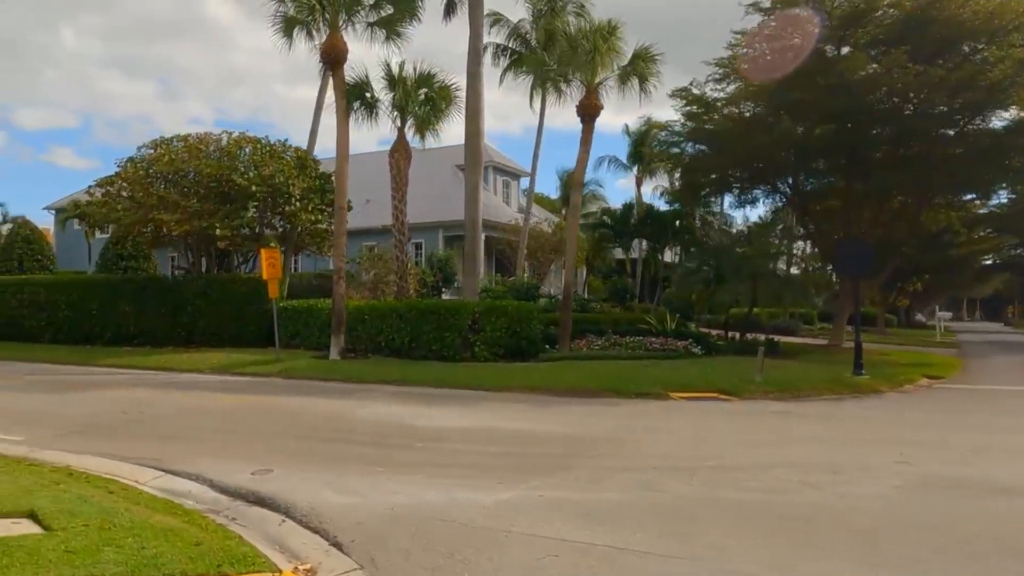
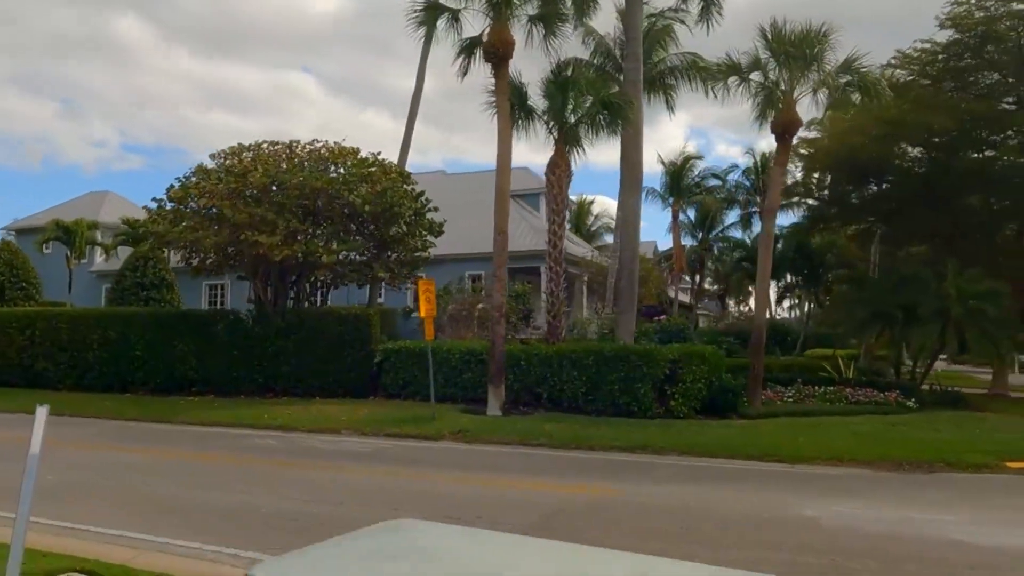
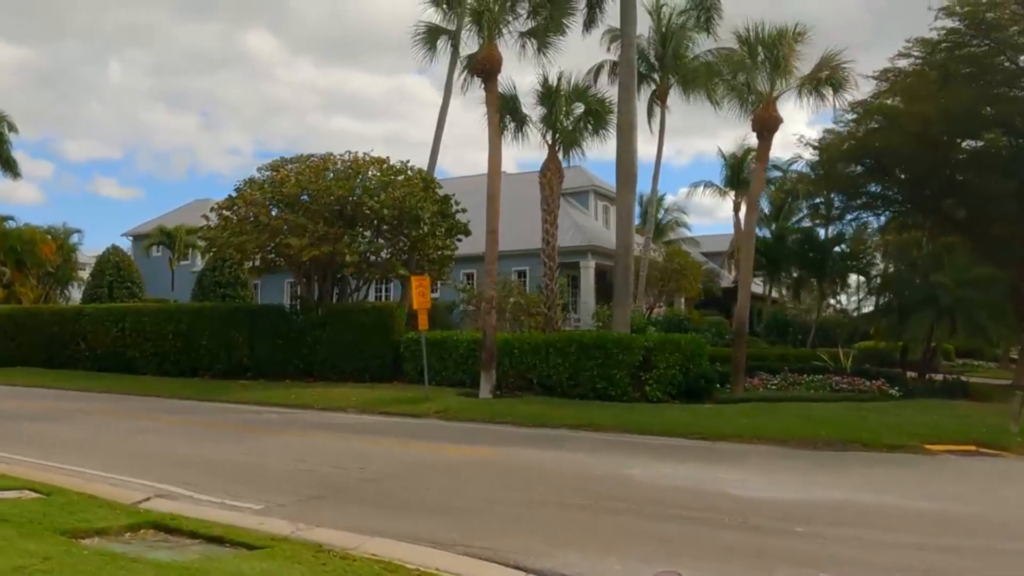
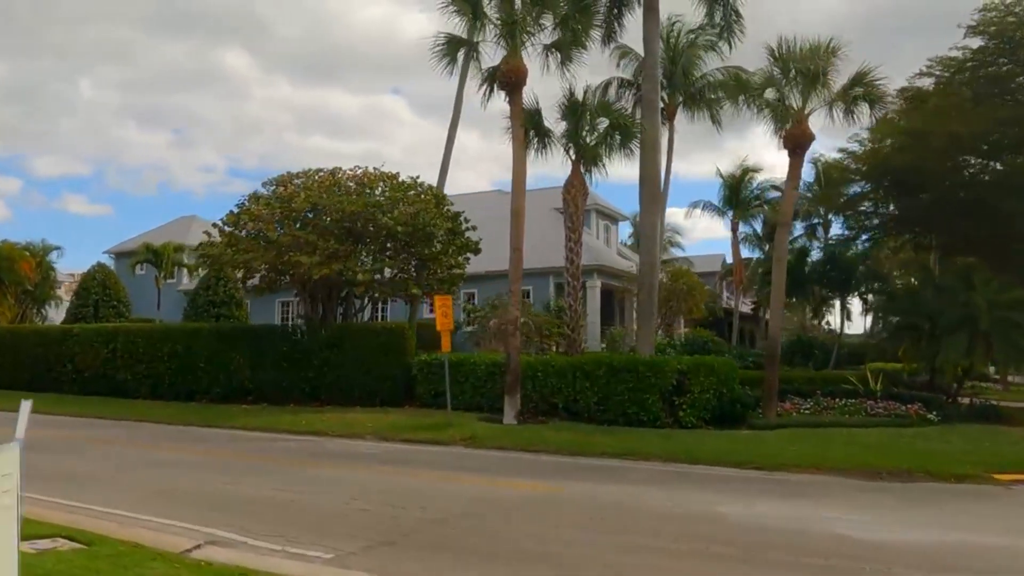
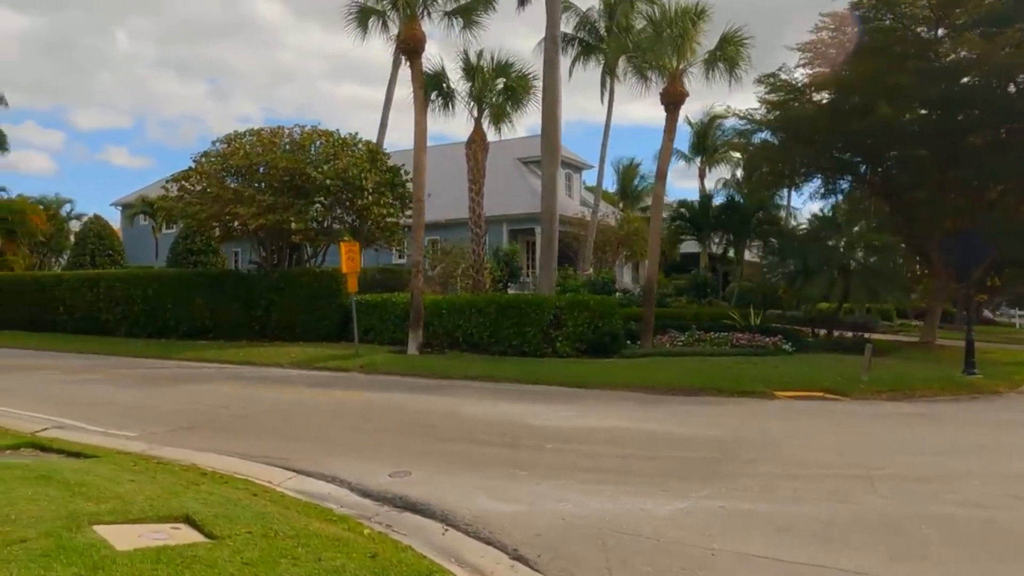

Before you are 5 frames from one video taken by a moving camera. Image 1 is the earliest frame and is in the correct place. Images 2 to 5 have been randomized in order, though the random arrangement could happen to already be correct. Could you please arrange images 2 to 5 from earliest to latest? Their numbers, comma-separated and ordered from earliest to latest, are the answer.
5, 3, 4, 2
